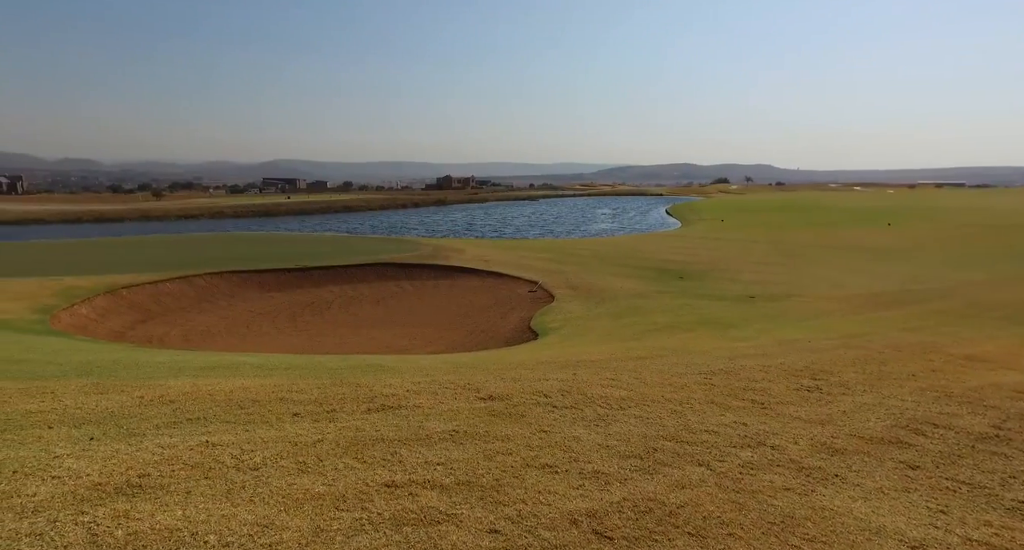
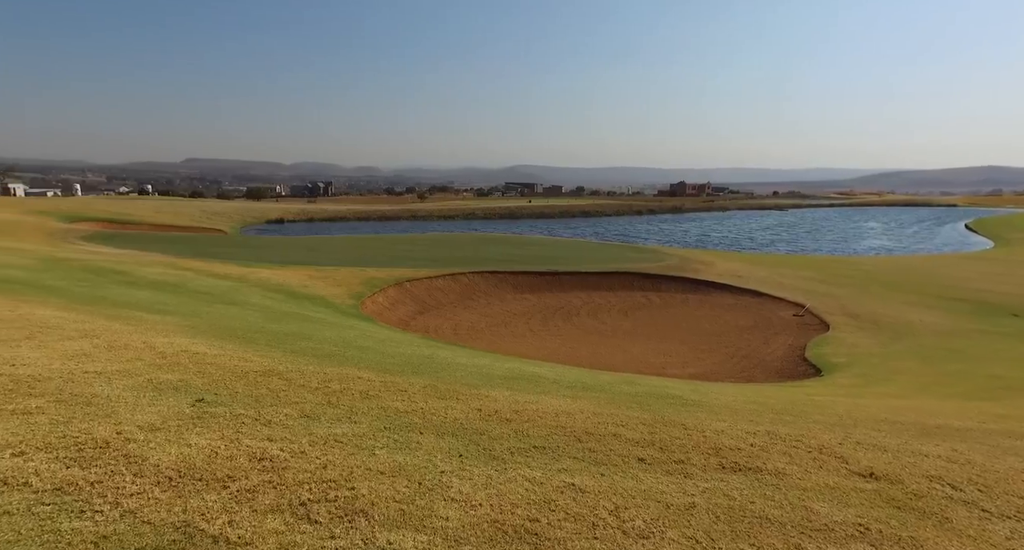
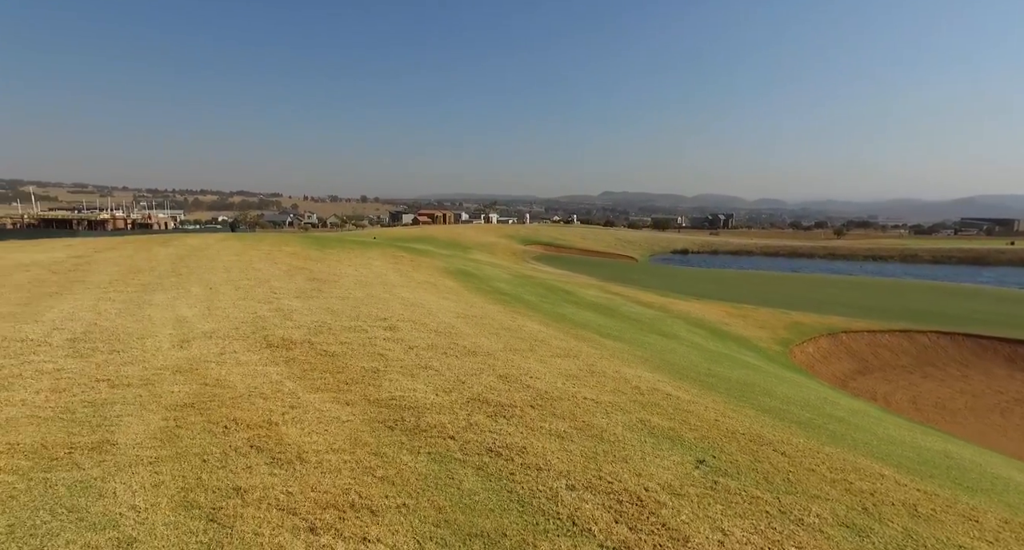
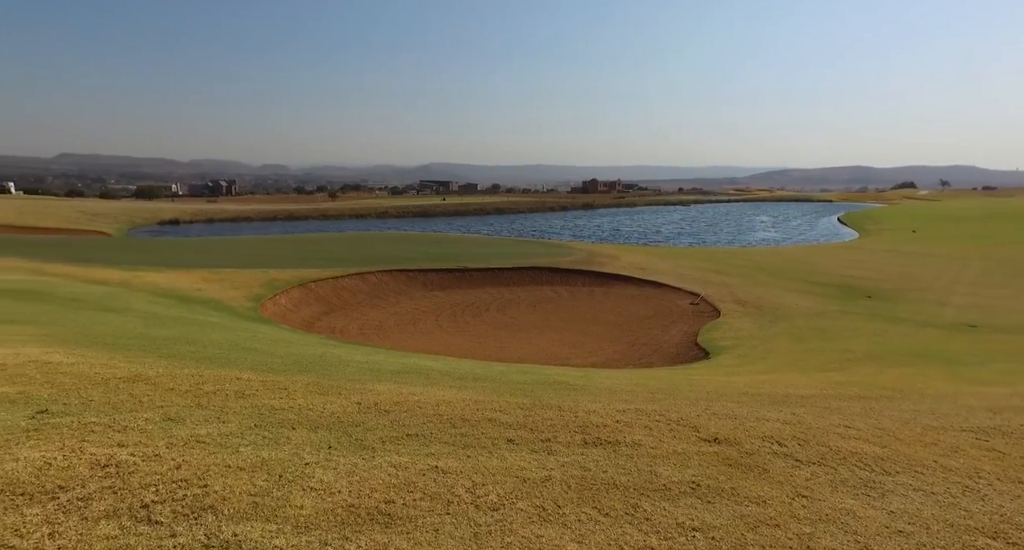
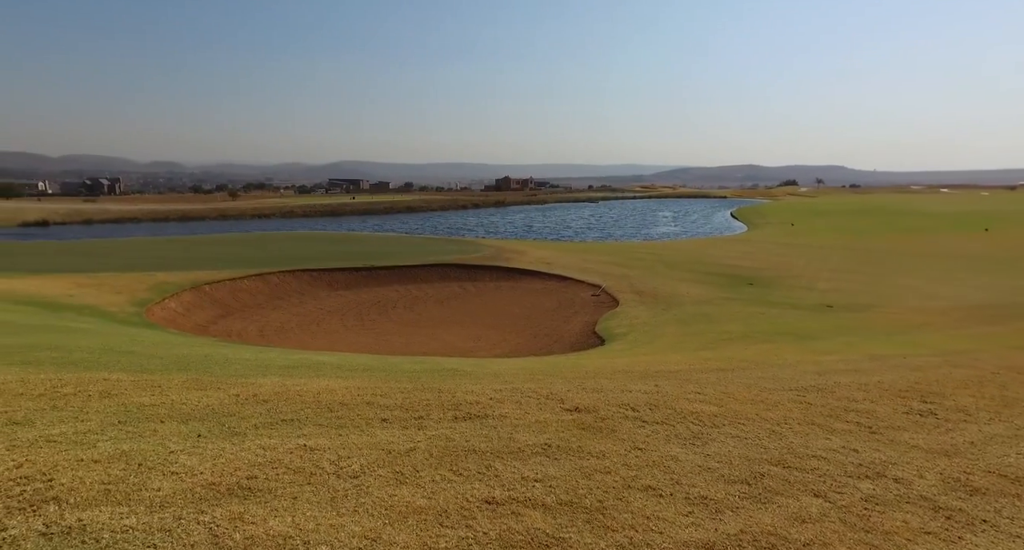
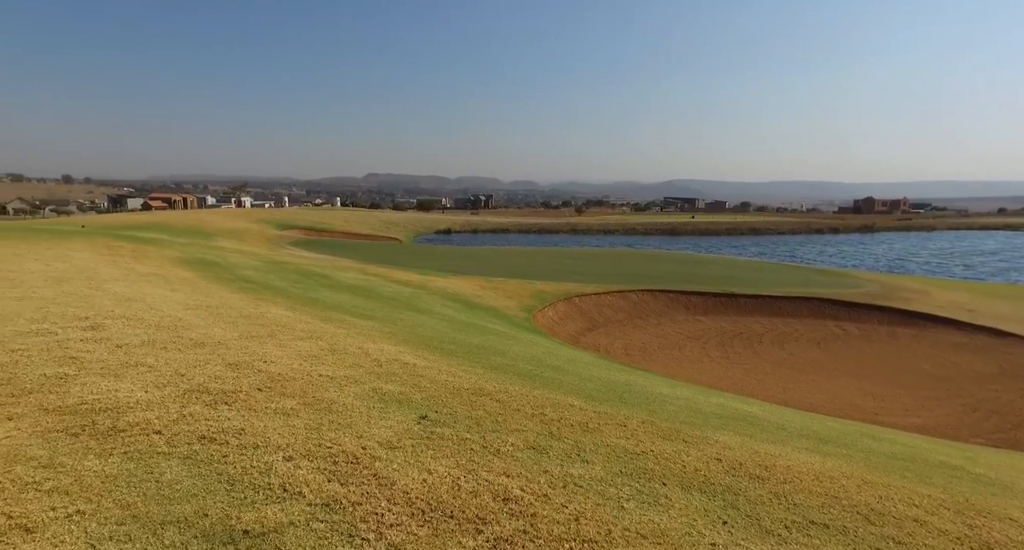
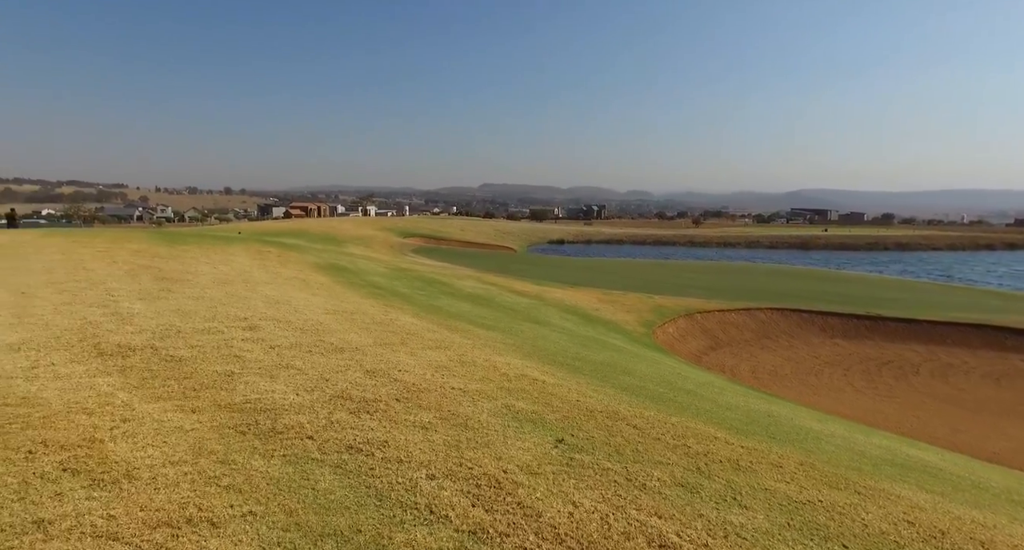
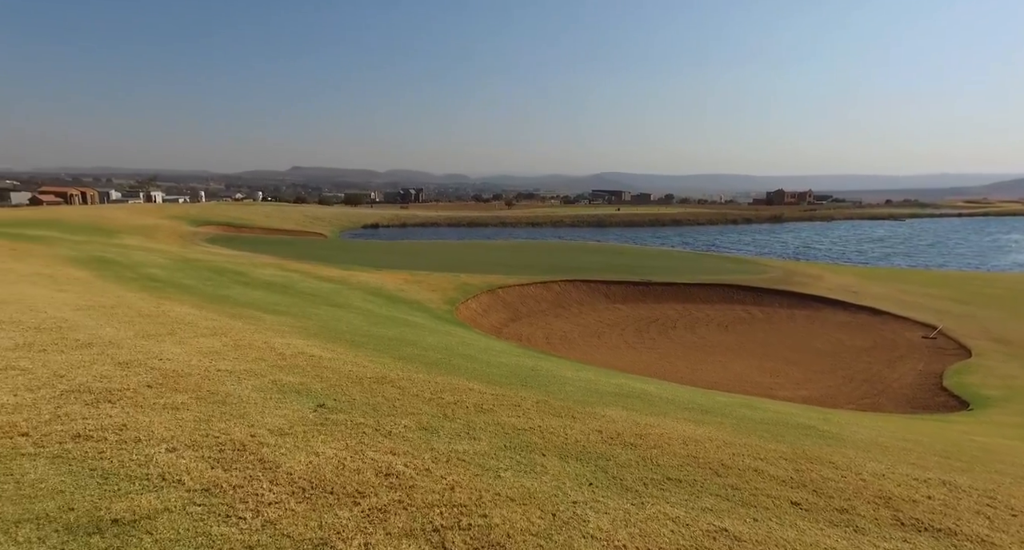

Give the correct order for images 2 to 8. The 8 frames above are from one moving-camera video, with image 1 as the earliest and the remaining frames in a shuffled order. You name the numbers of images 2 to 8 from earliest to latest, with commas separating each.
5, 4, 2, 8, 6, 7, 3
